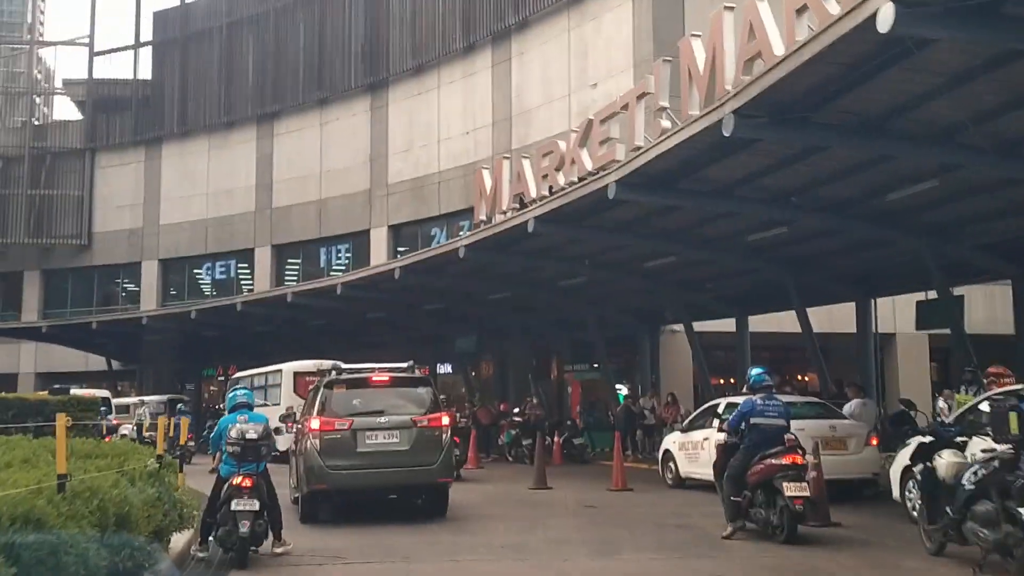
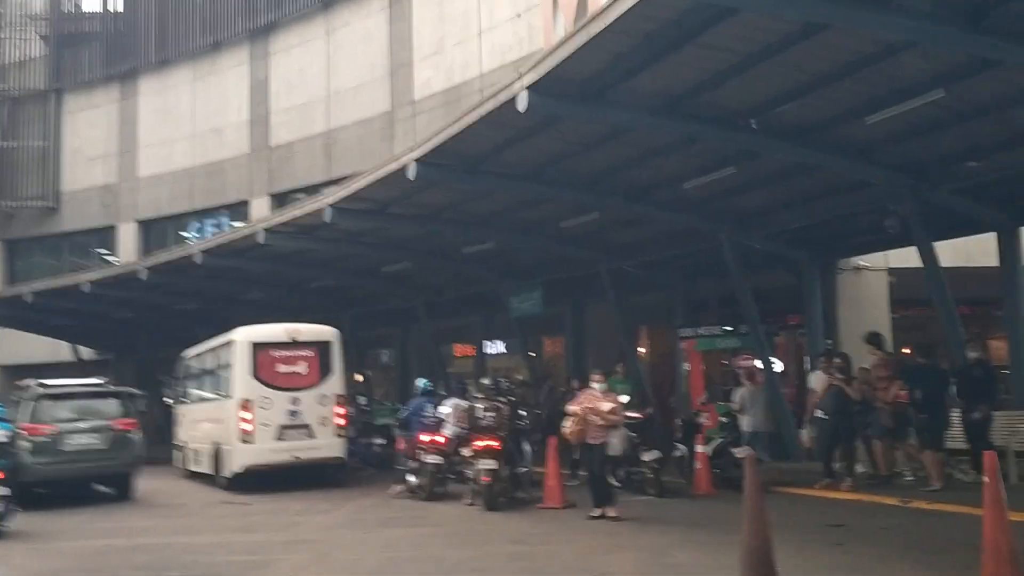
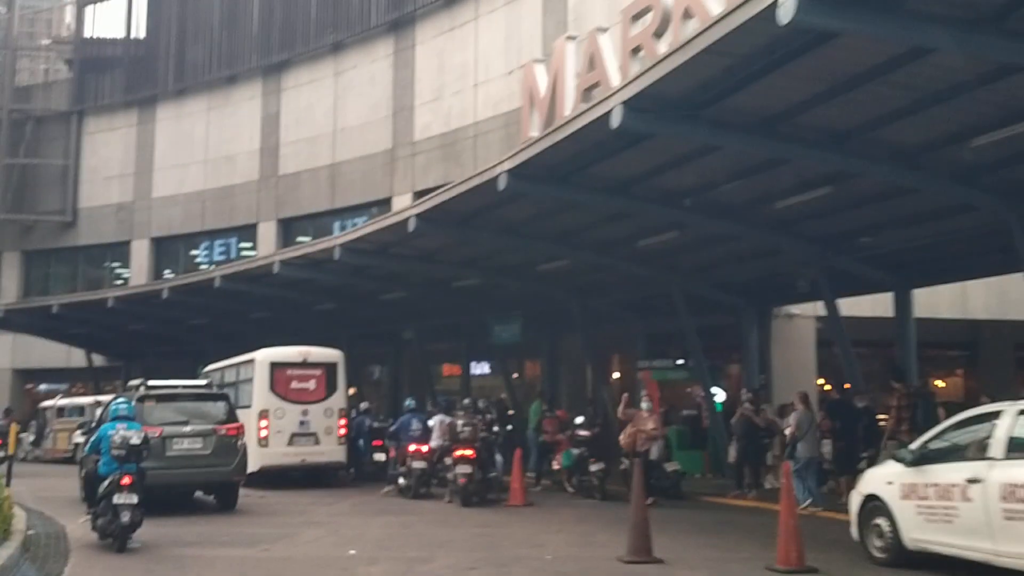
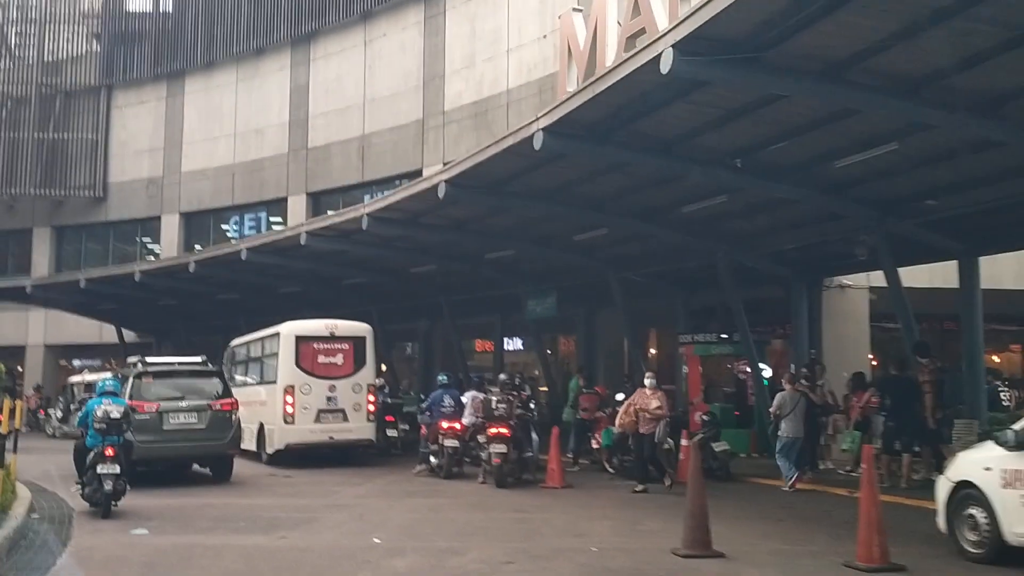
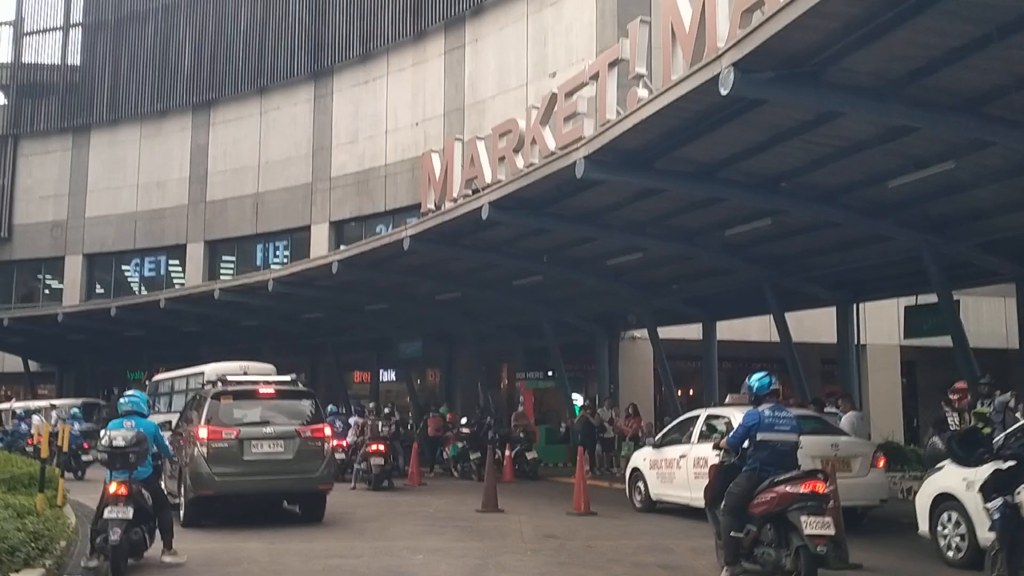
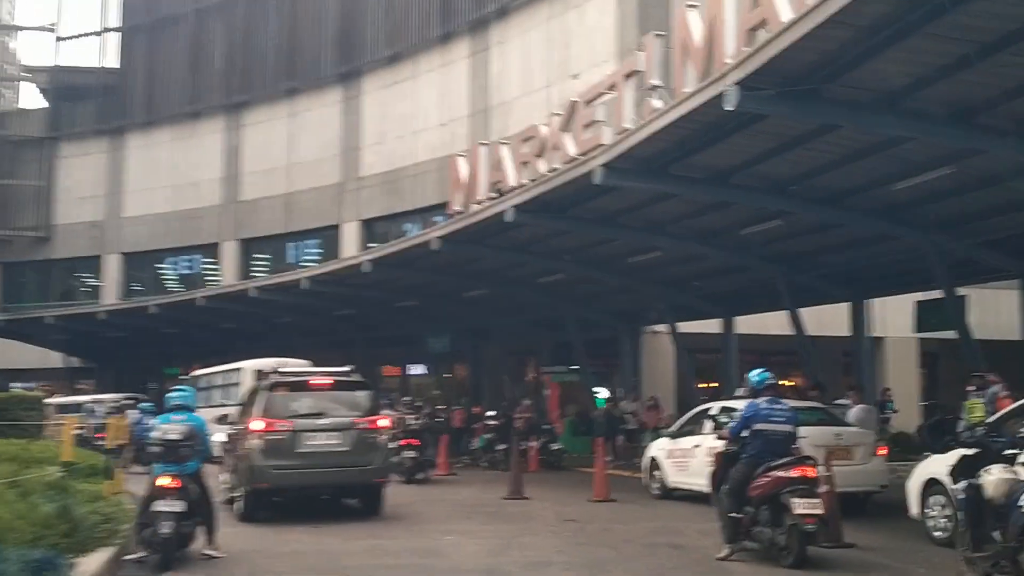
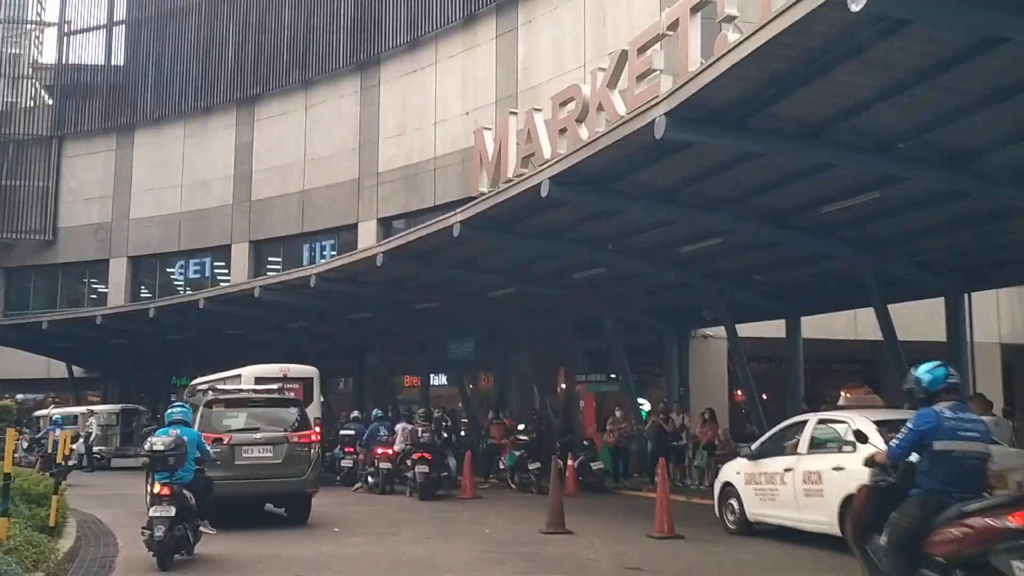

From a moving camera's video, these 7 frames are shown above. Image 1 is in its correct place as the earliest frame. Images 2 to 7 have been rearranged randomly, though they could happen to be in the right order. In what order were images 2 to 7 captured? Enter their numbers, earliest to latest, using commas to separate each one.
6, 5, 7, 3, 4, 2
